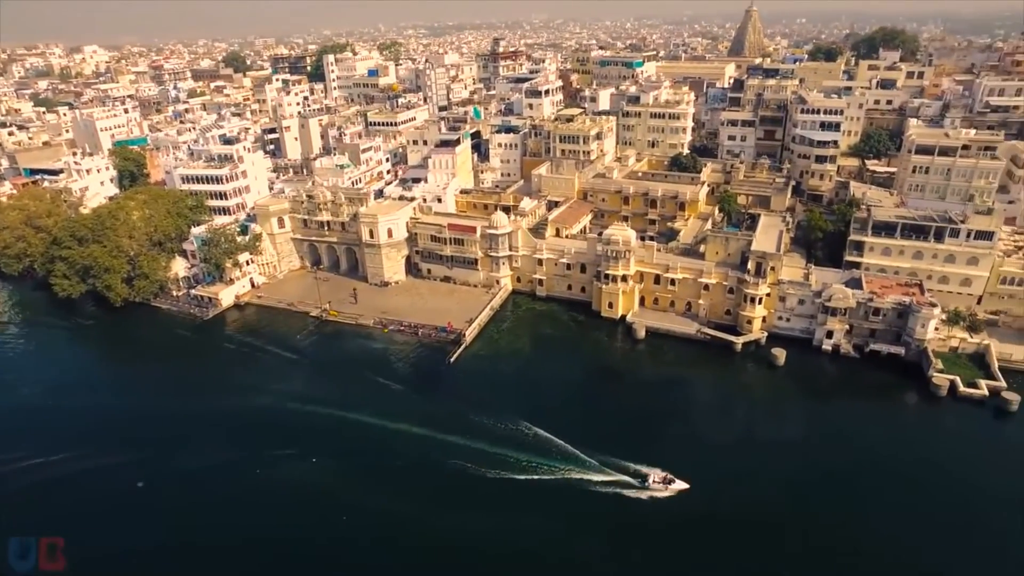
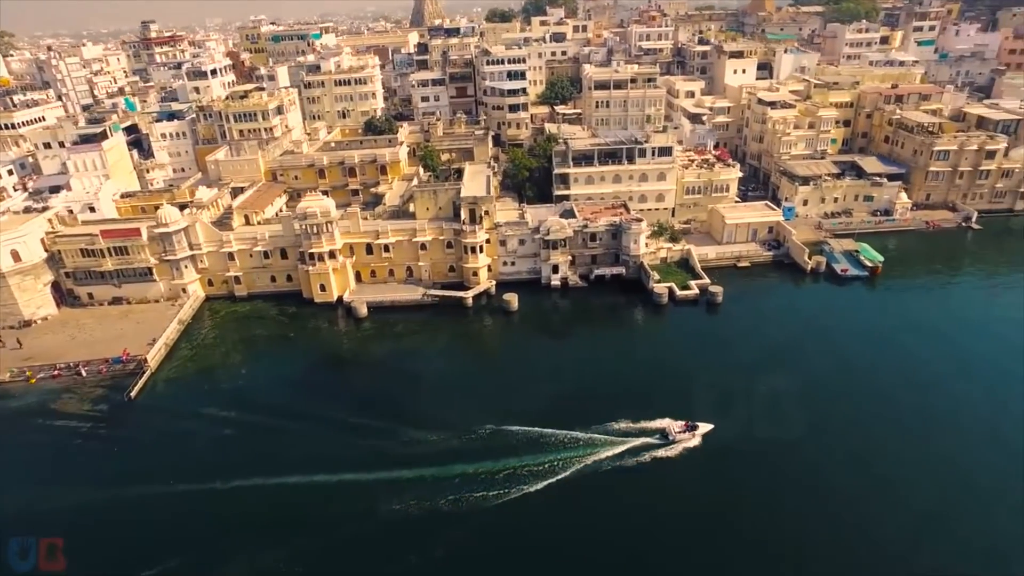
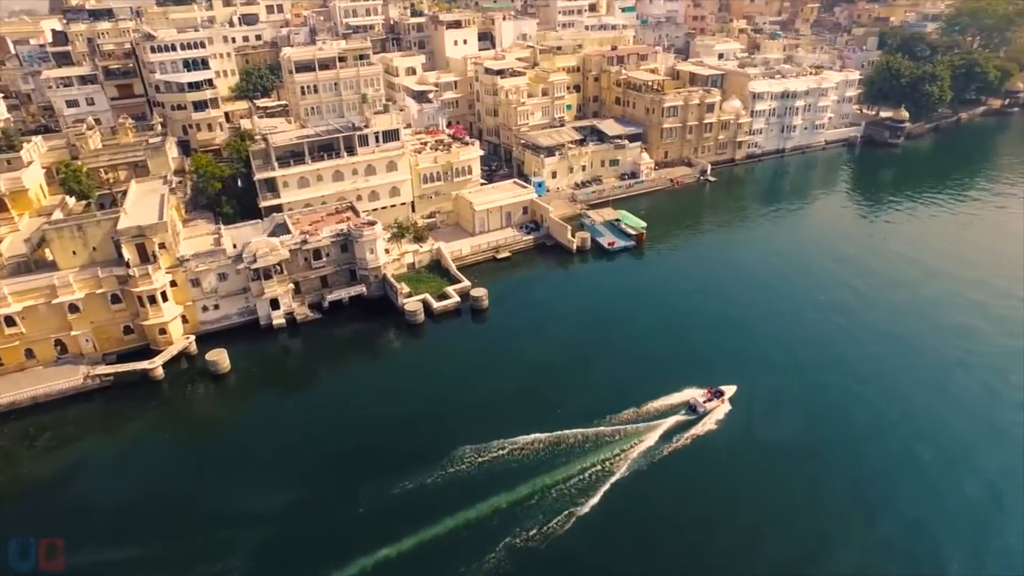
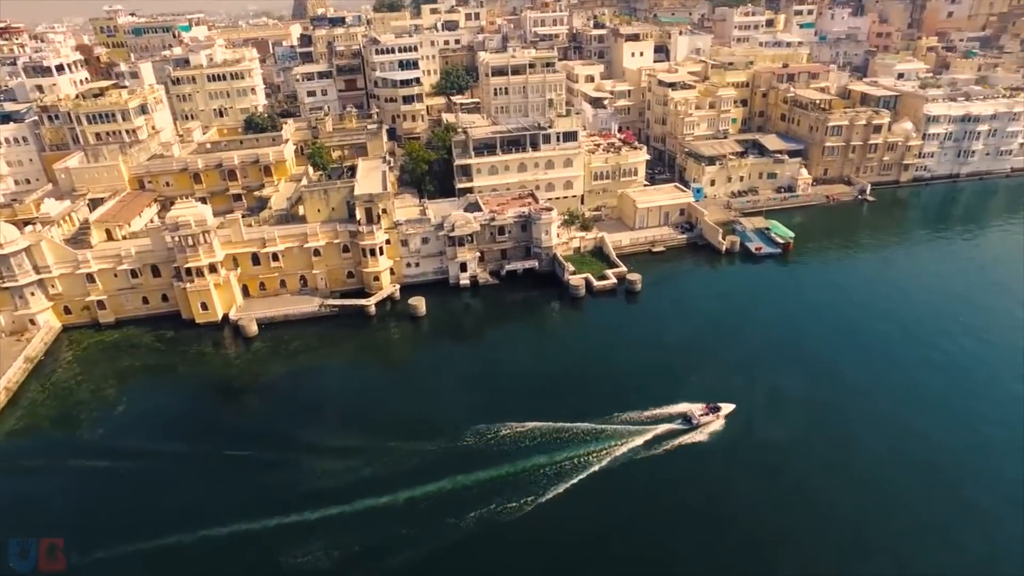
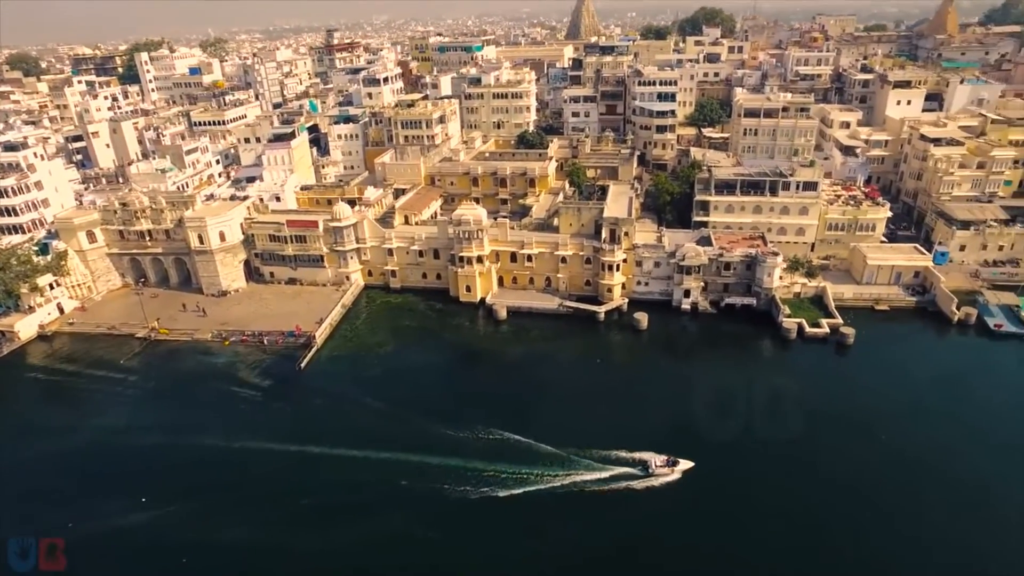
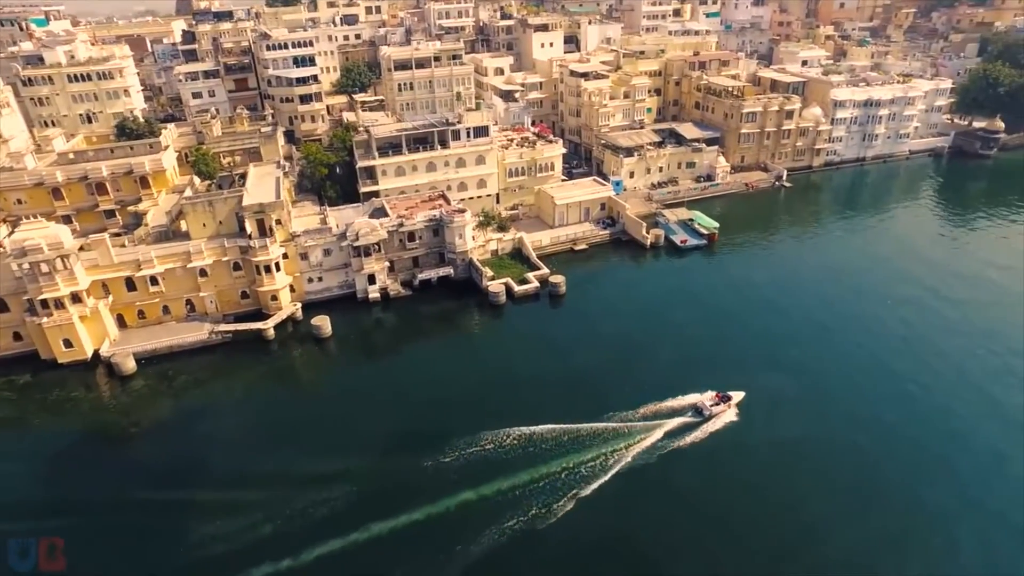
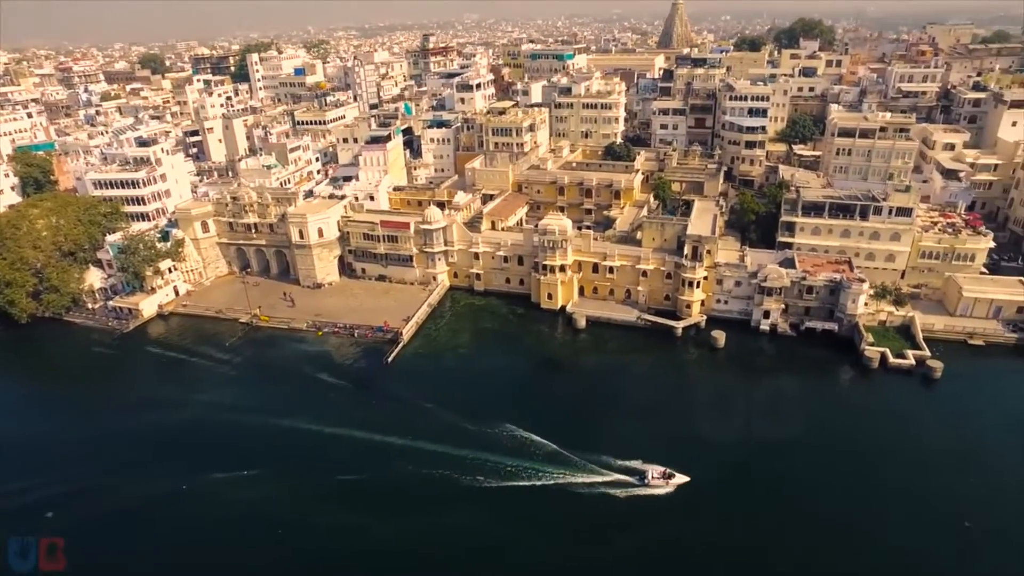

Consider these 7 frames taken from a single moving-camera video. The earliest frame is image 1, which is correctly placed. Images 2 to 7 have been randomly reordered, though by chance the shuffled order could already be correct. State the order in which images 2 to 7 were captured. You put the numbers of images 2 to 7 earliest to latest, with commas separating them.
7, 5, 2, 4, 6, 3
